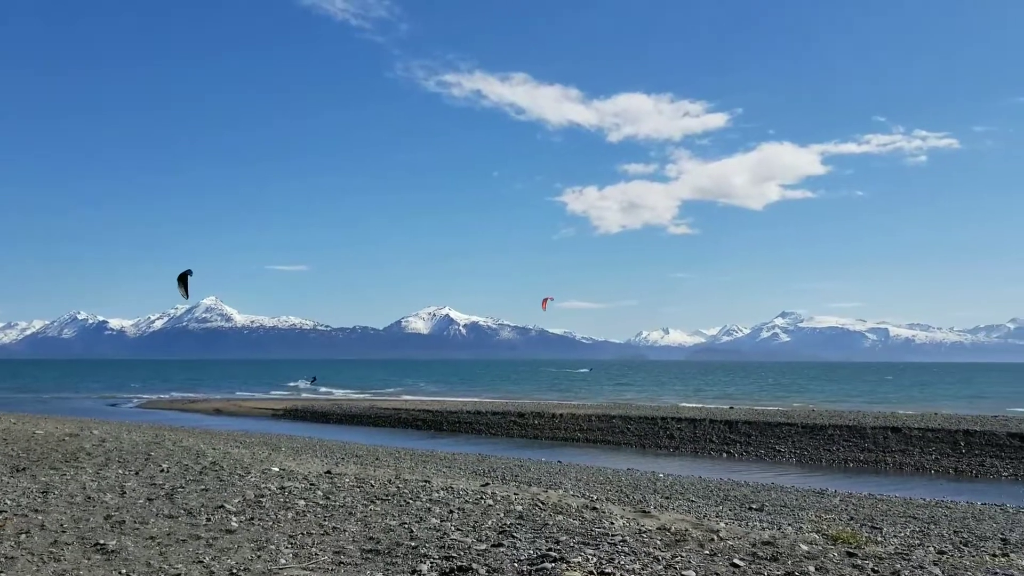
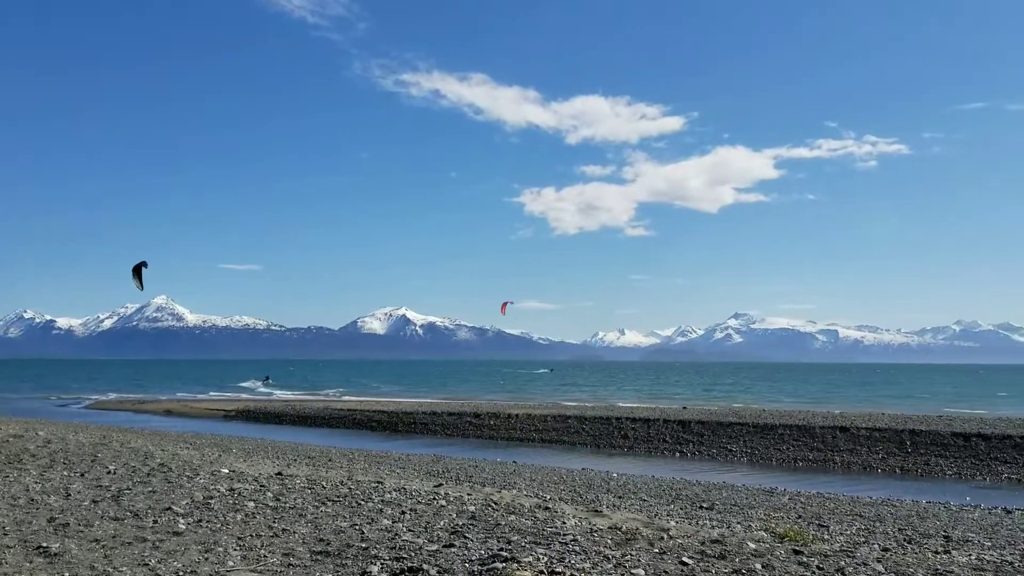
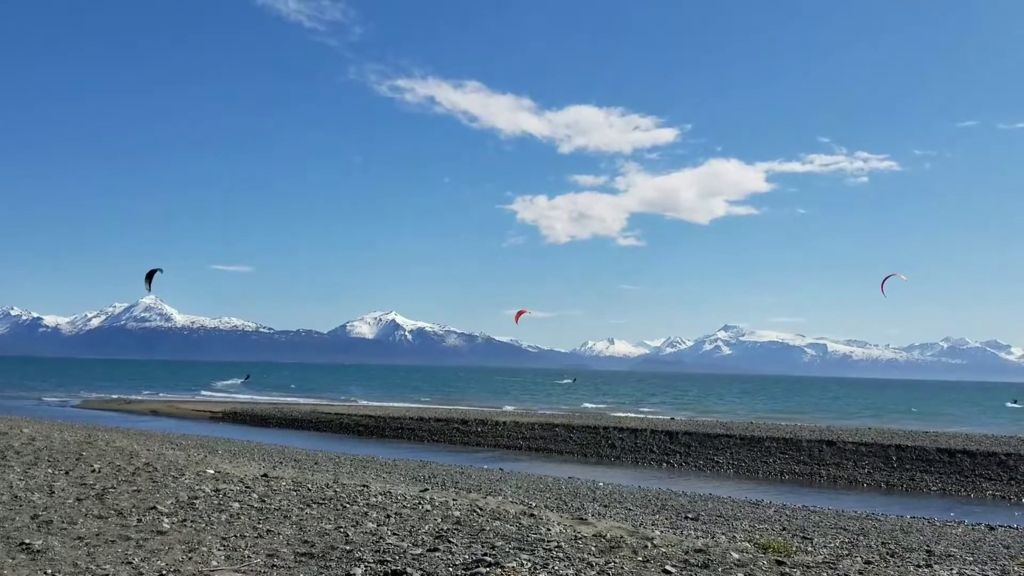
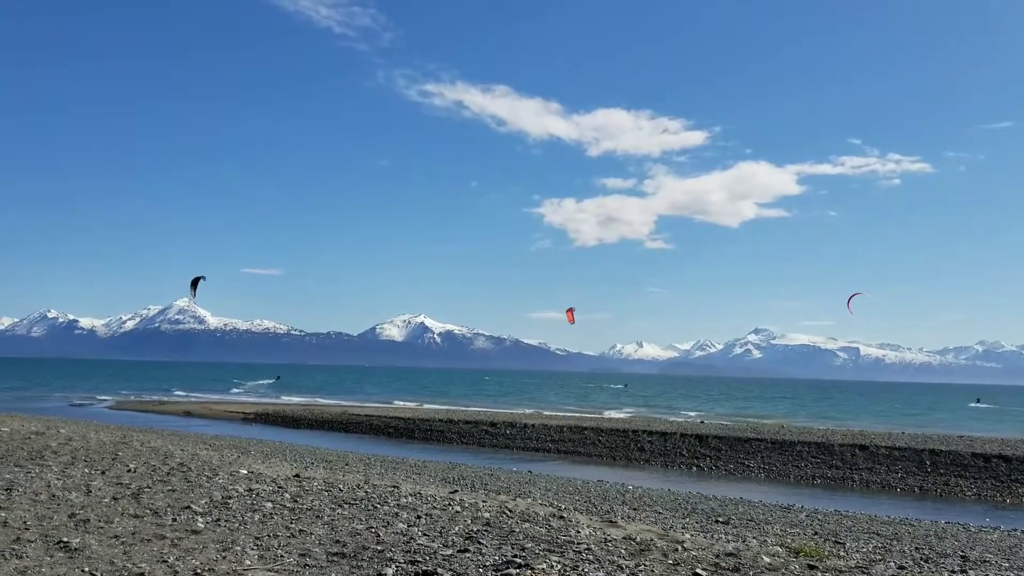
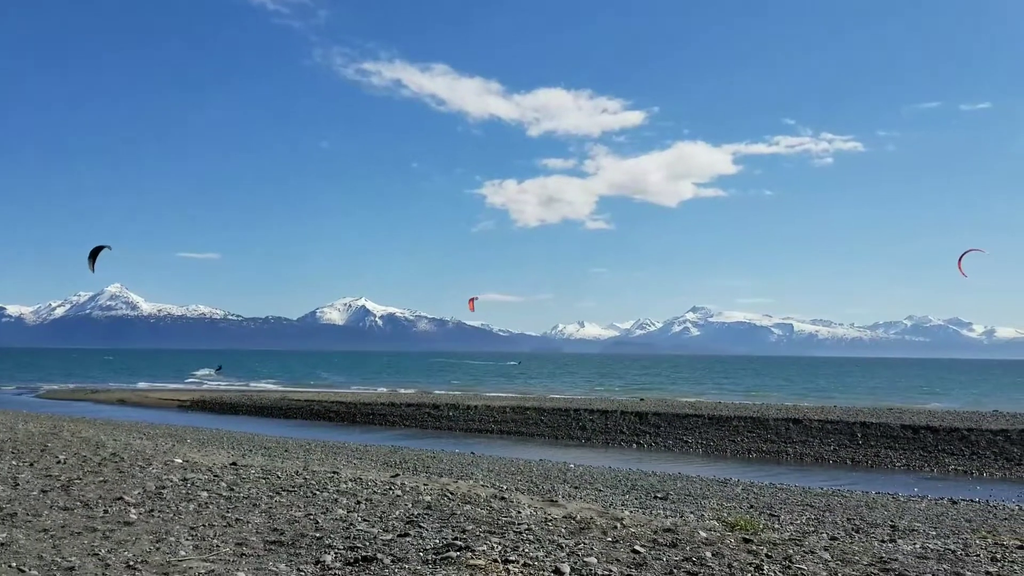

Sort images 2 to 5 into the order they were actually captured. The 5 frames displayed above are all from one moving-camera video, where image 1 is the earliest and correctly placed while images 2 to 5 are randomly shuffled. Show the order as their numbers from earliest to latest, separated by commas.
2, 5, 3, 4
